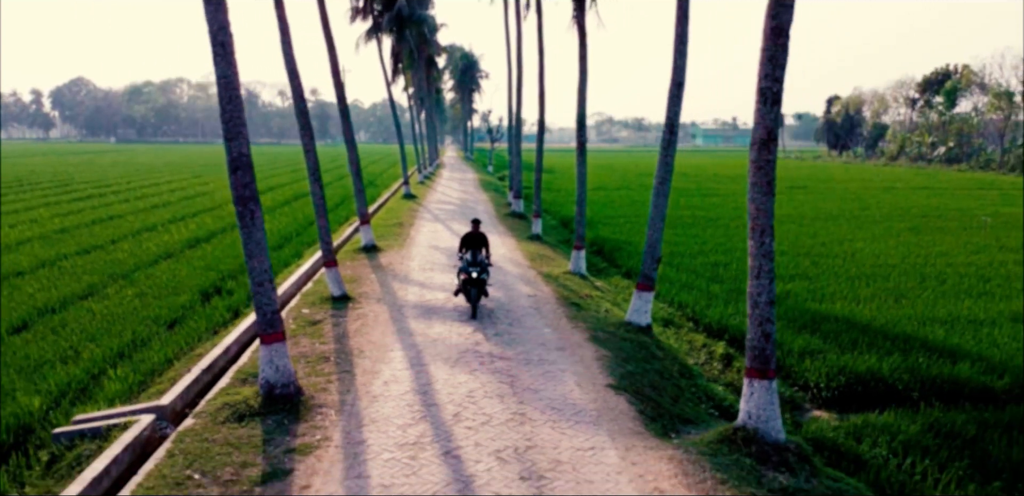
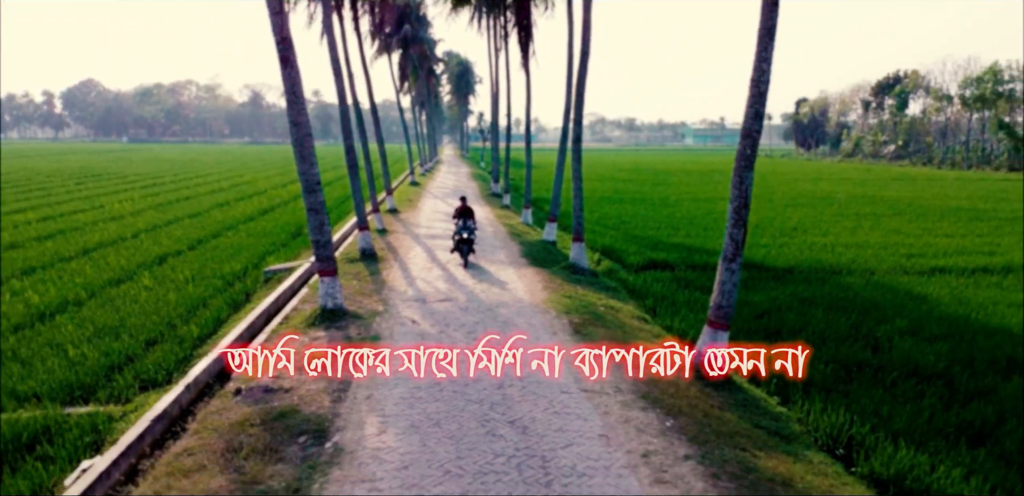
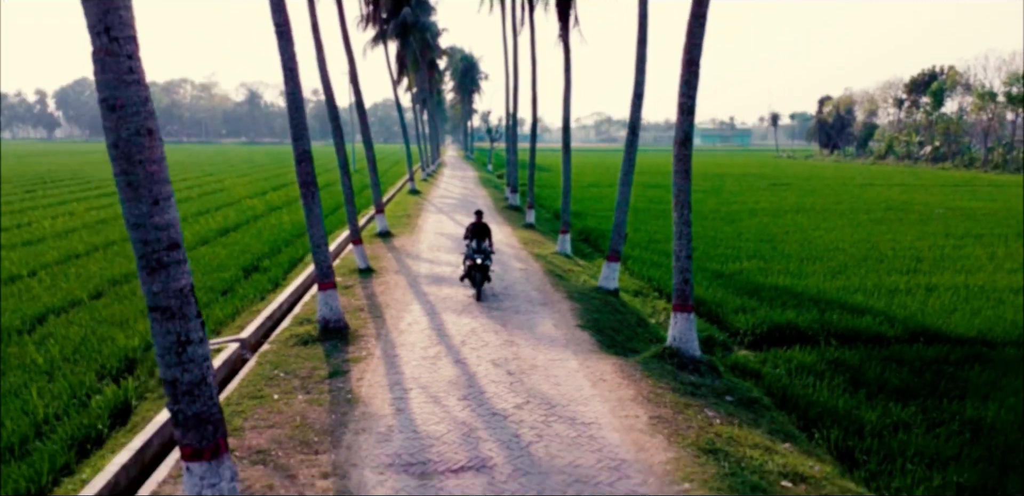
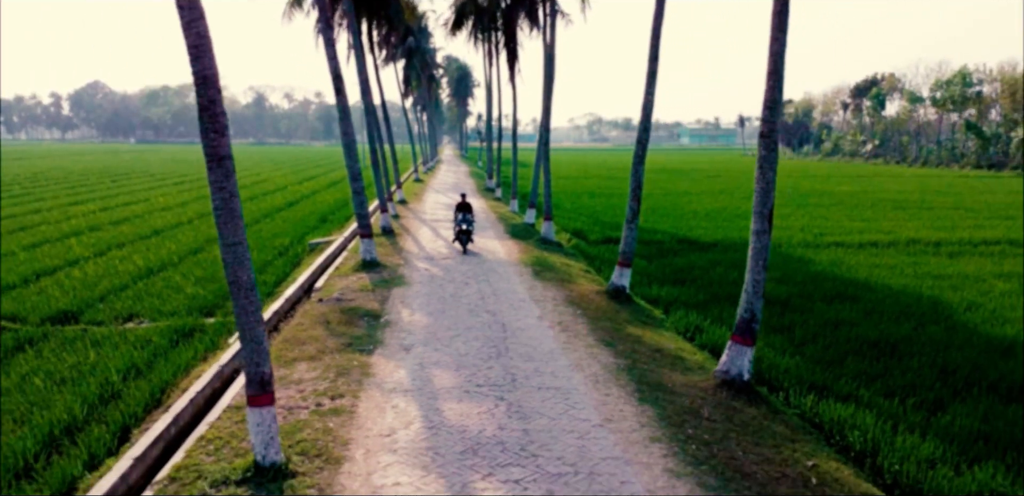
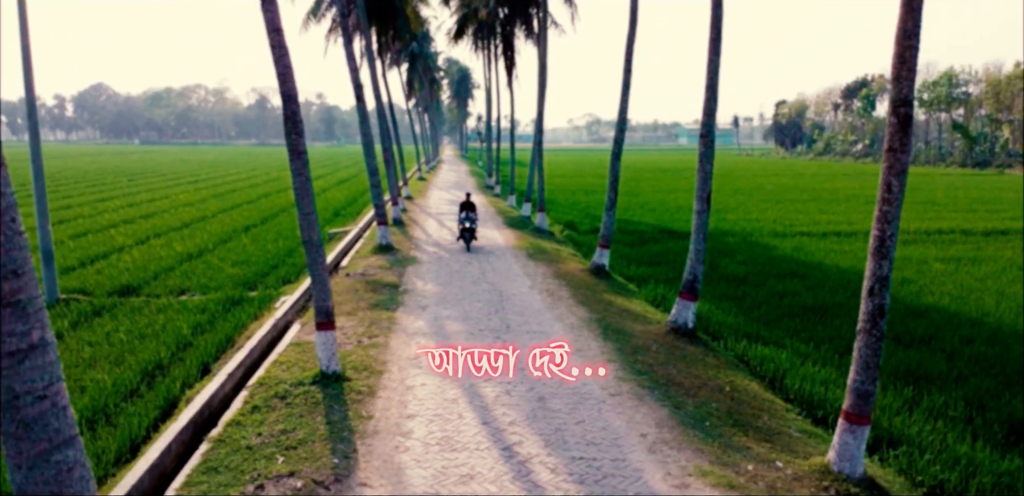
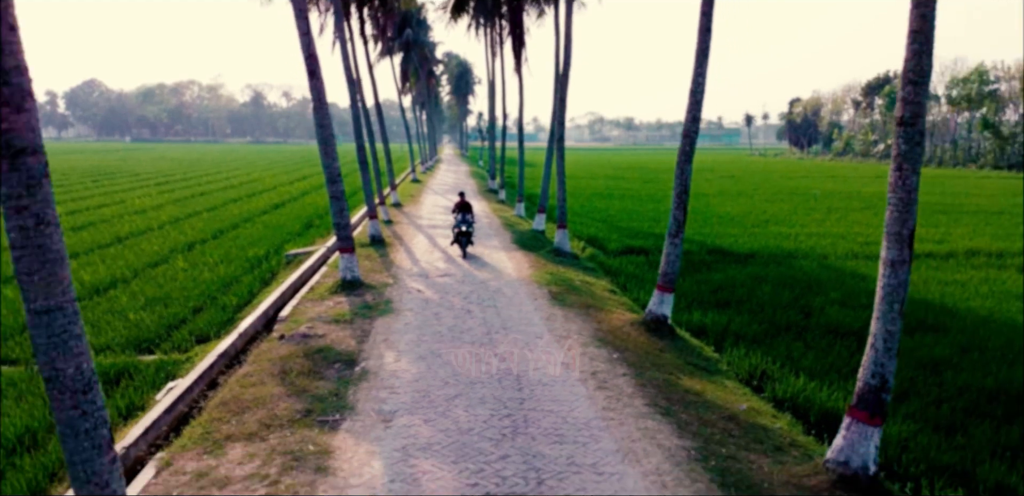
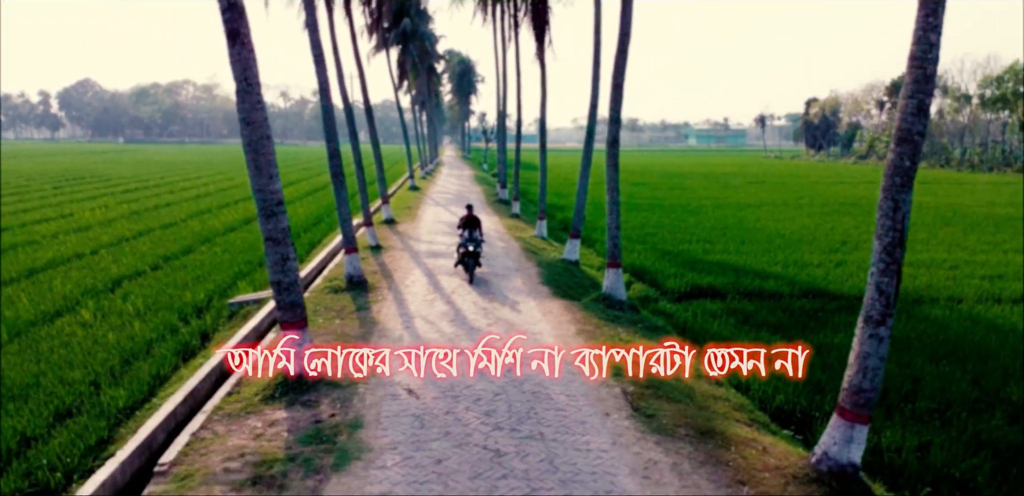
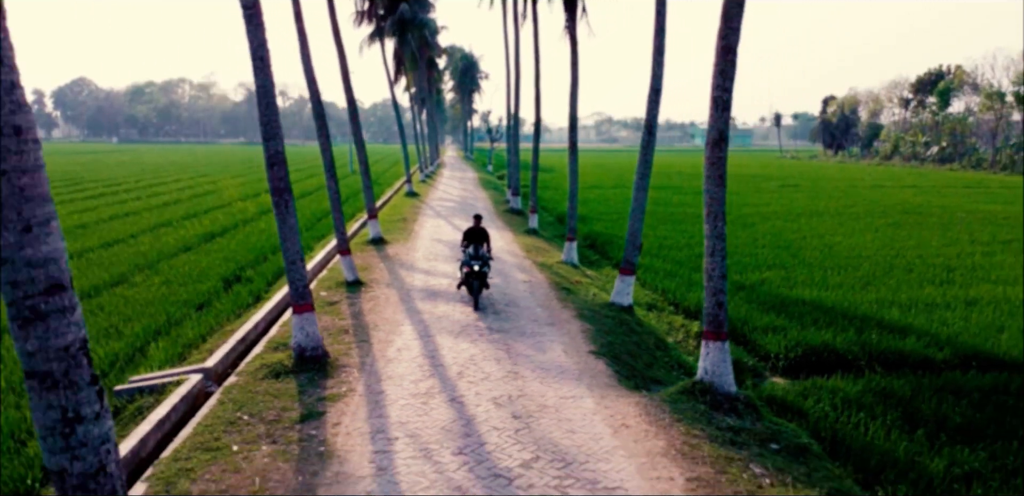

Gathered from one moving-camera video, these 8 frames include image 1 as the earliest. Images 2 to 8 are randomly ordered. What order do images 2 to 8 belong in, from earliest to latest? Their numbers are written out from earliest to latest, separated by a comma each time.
8, 3, 7, 2, 6, 4, 5
